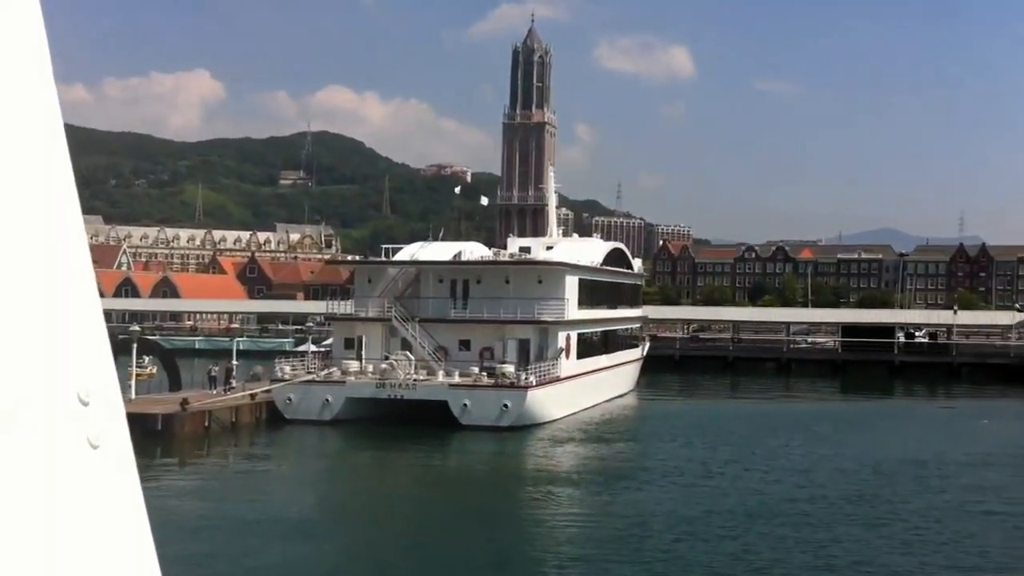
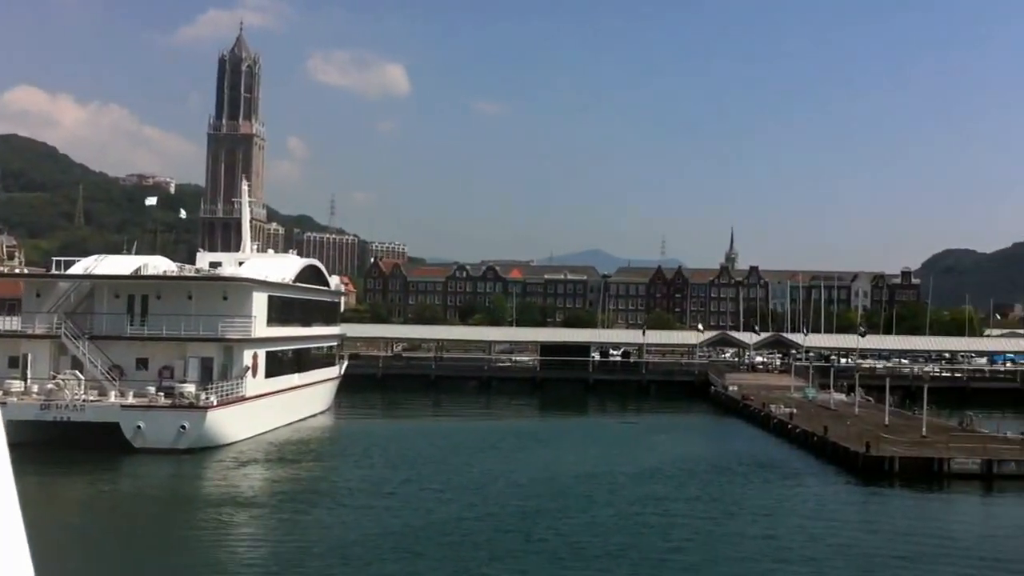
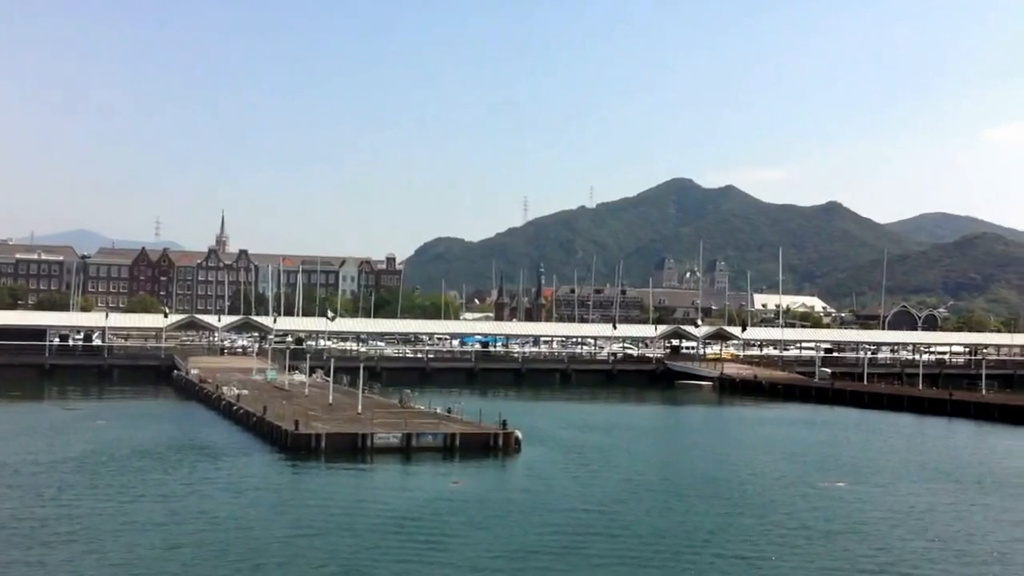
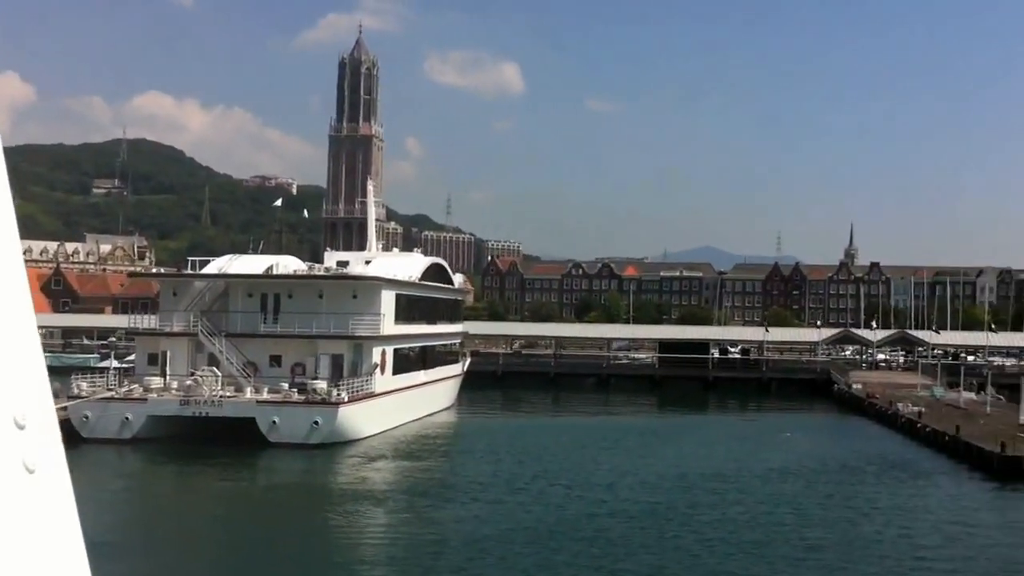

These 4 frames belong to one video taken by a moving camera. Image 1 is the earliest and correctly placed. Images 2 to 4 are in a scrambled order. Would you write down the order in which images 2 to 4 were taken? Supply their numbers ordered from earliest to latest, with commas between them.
4, 2, 3
